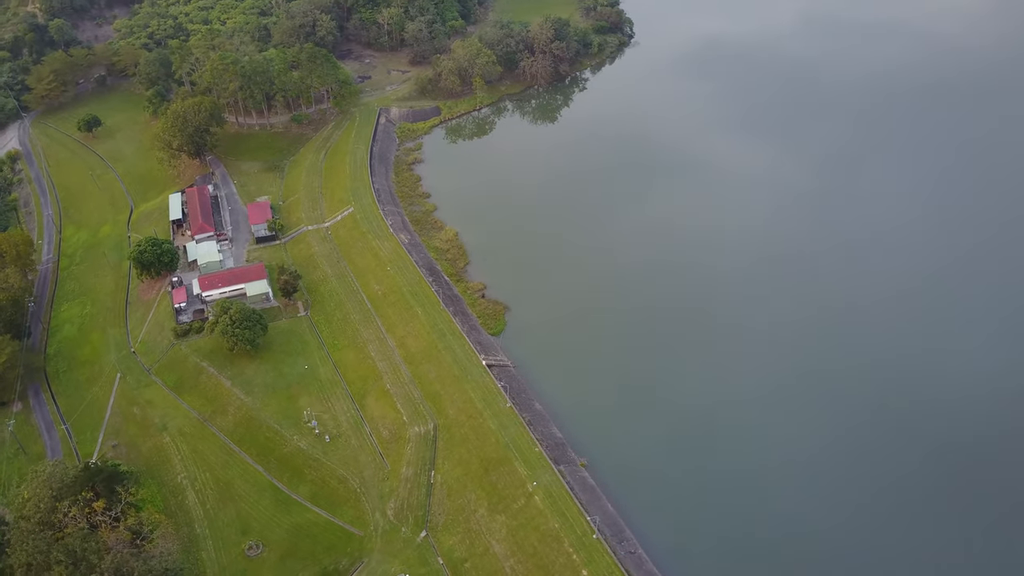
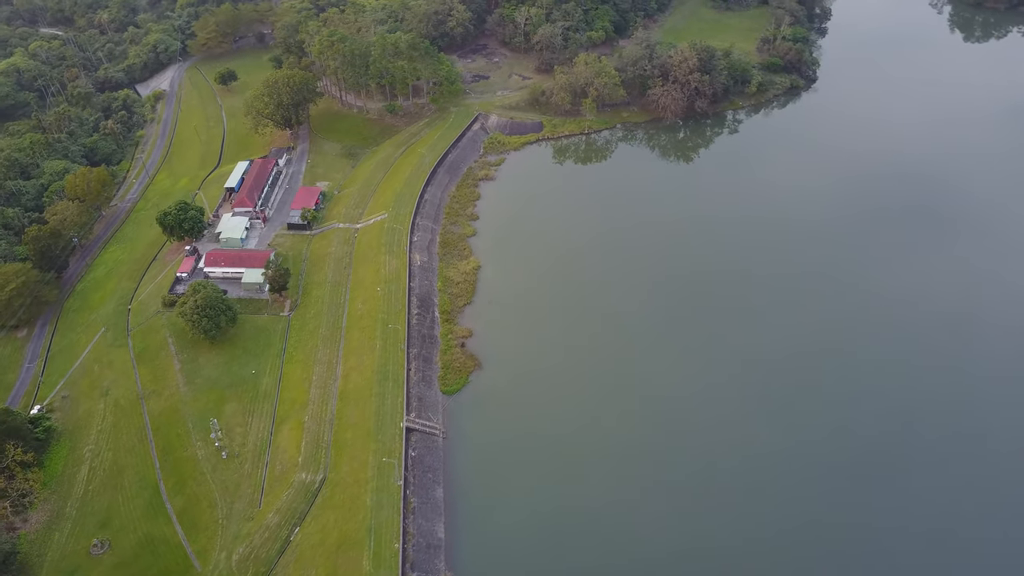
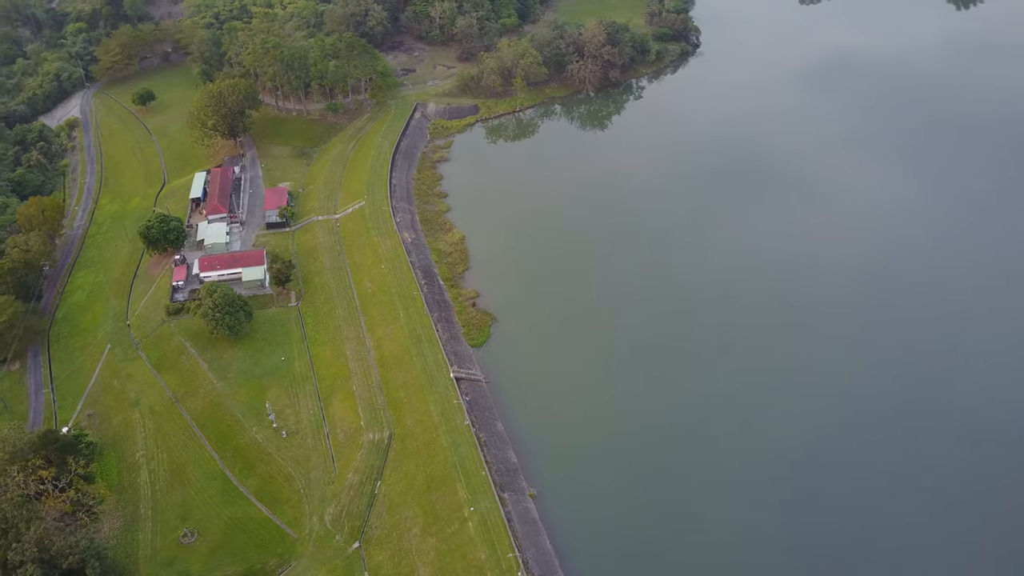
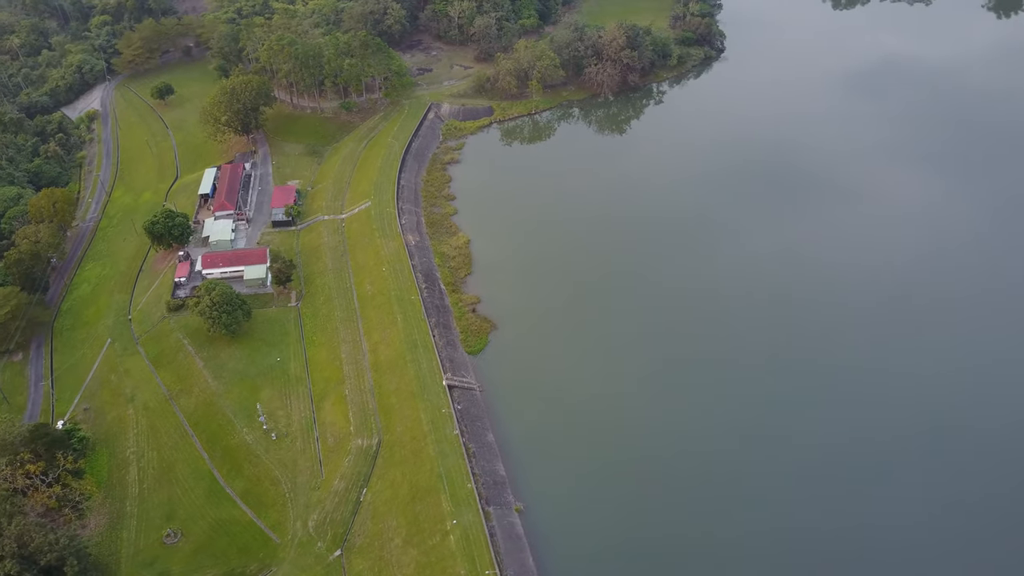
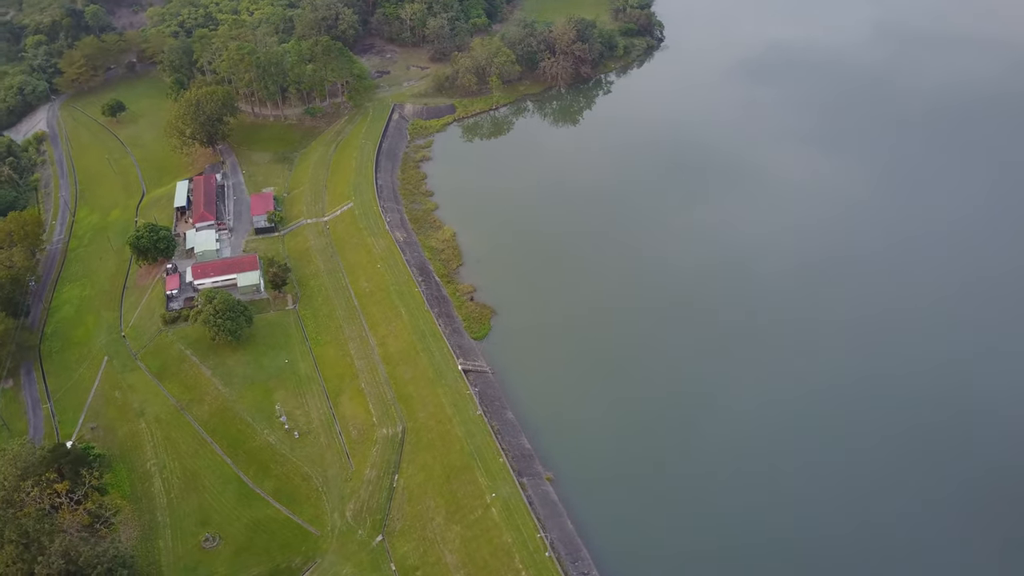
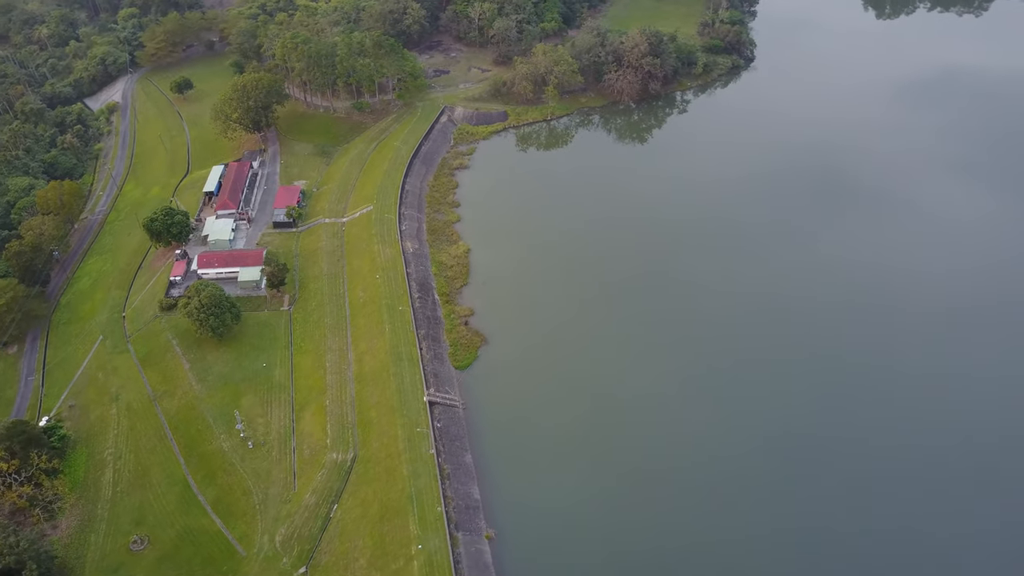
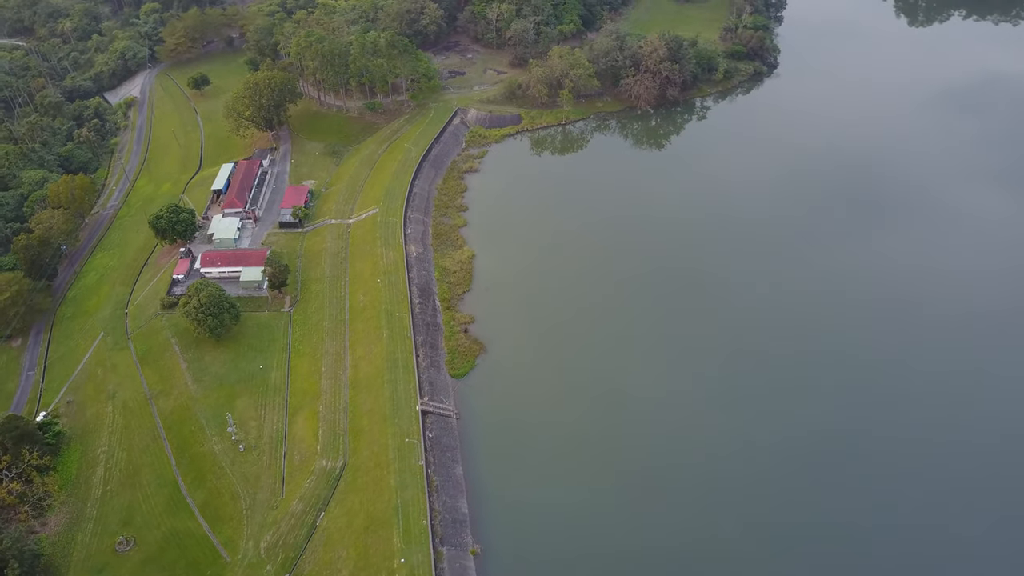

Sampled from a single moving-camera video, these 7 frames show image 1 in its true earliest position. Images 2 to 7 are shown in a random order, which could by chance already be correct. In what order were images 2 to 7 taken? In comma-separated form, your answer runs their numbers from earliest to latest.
5, 3, 4, 6, 7, 2
